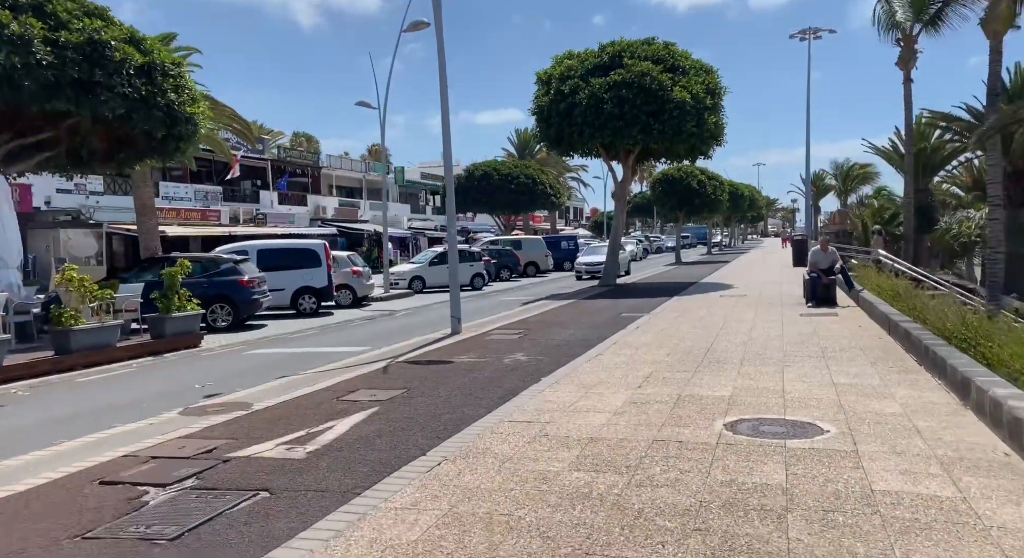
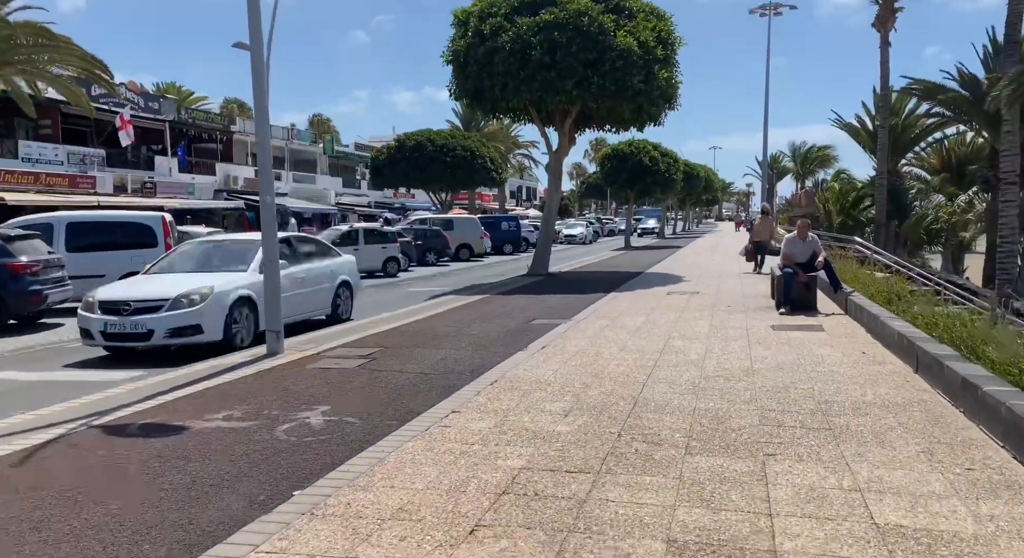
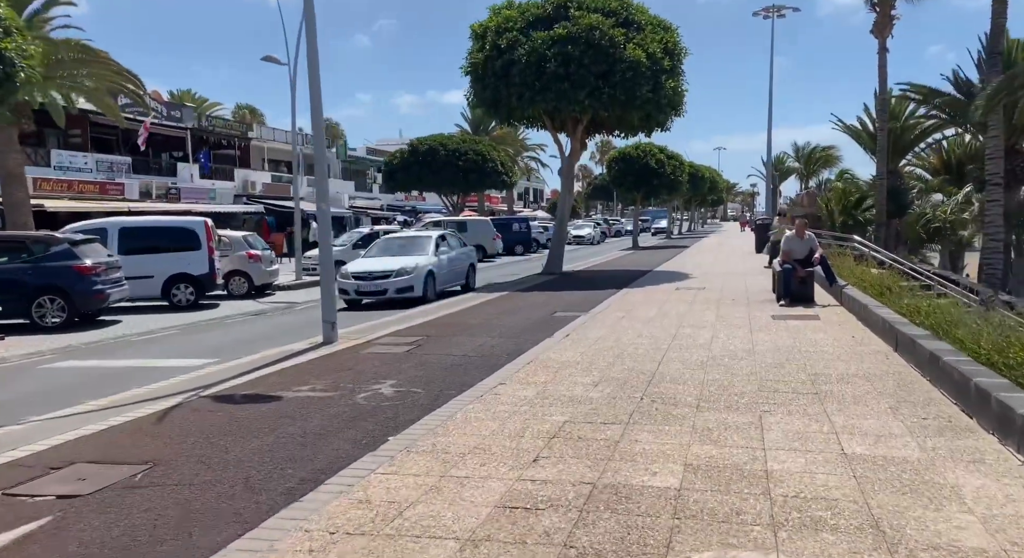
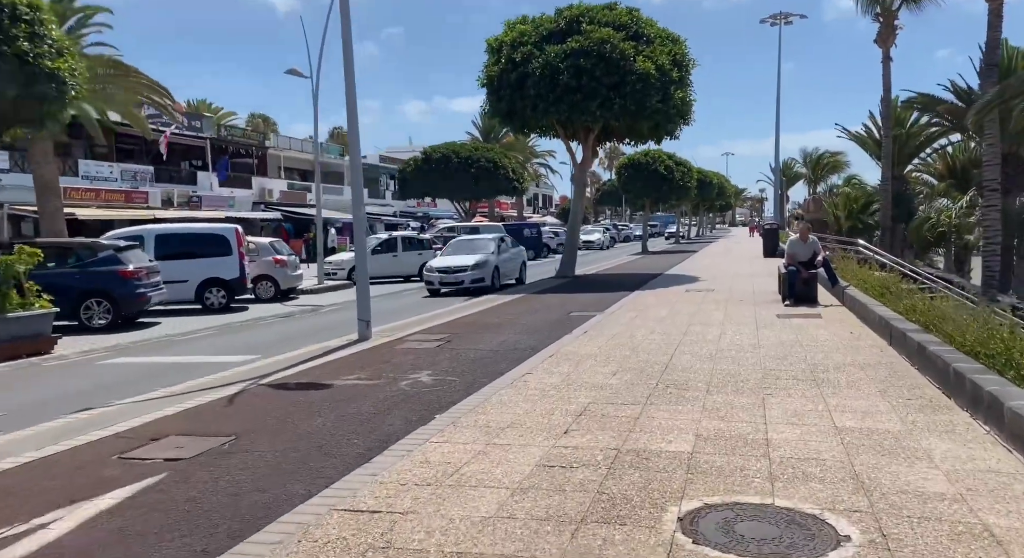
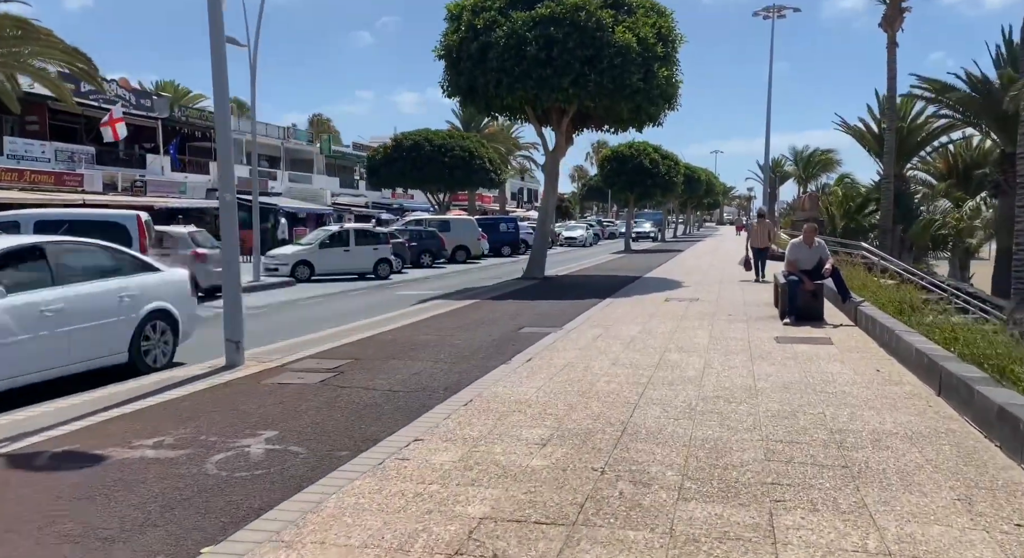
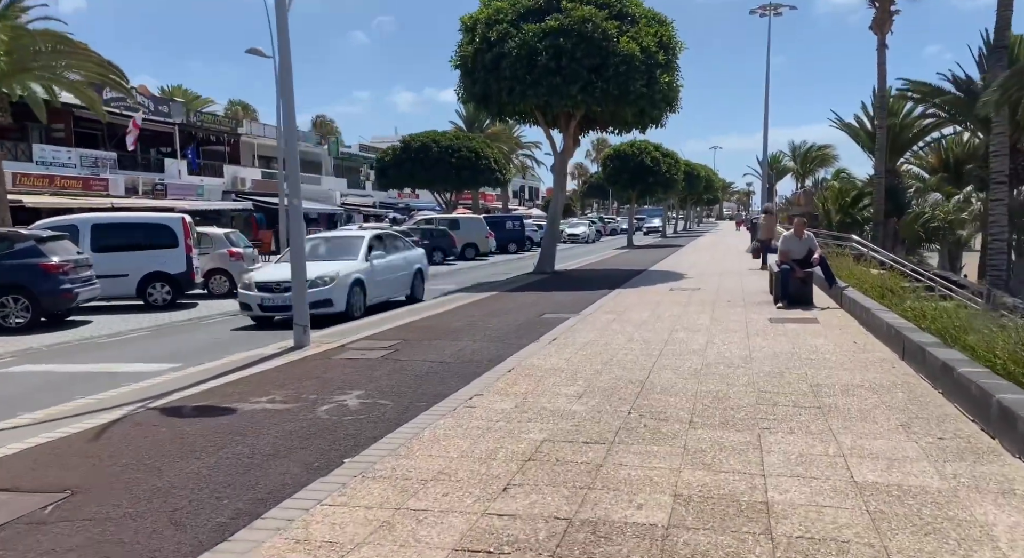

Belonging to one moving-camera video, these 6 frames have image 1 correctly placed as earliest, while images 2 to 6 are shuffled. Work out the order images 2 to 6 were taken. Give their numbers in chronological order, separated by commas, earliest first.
4, 3, 6, 2, 5
